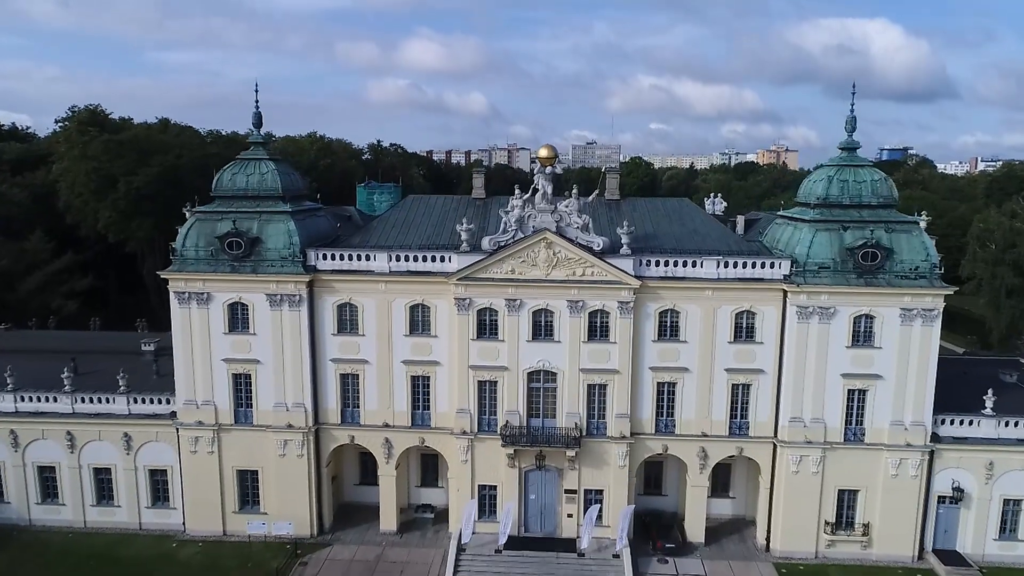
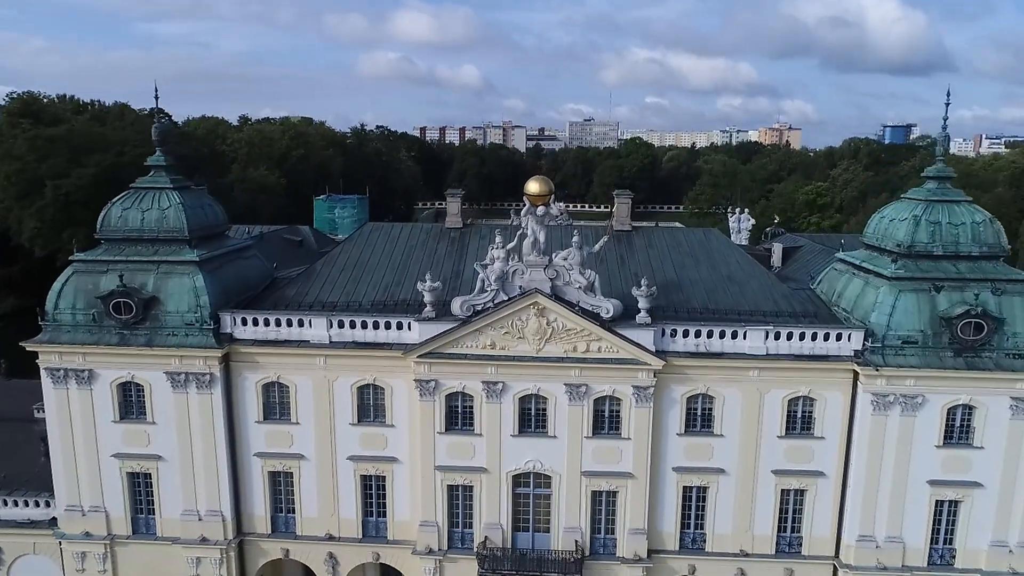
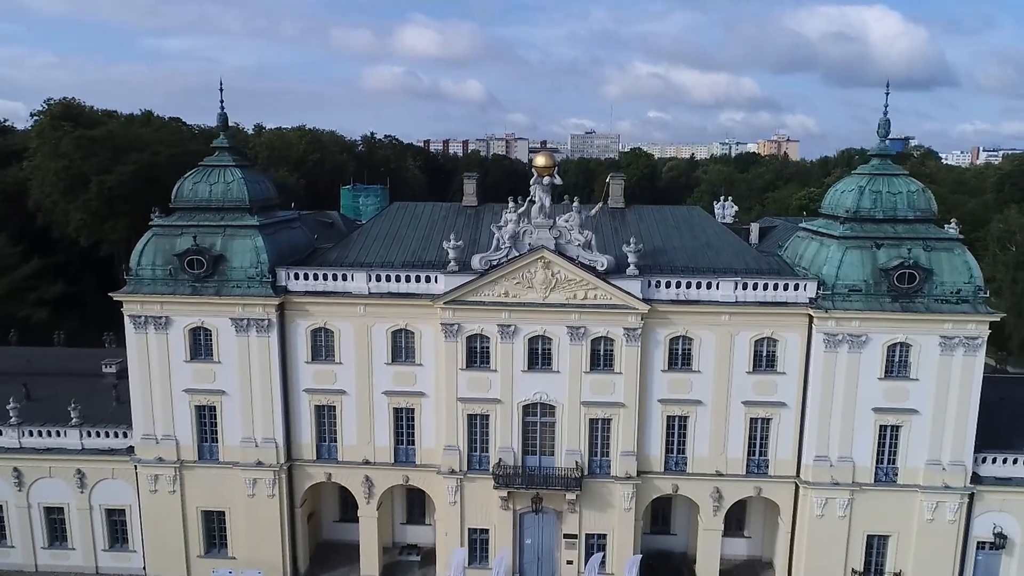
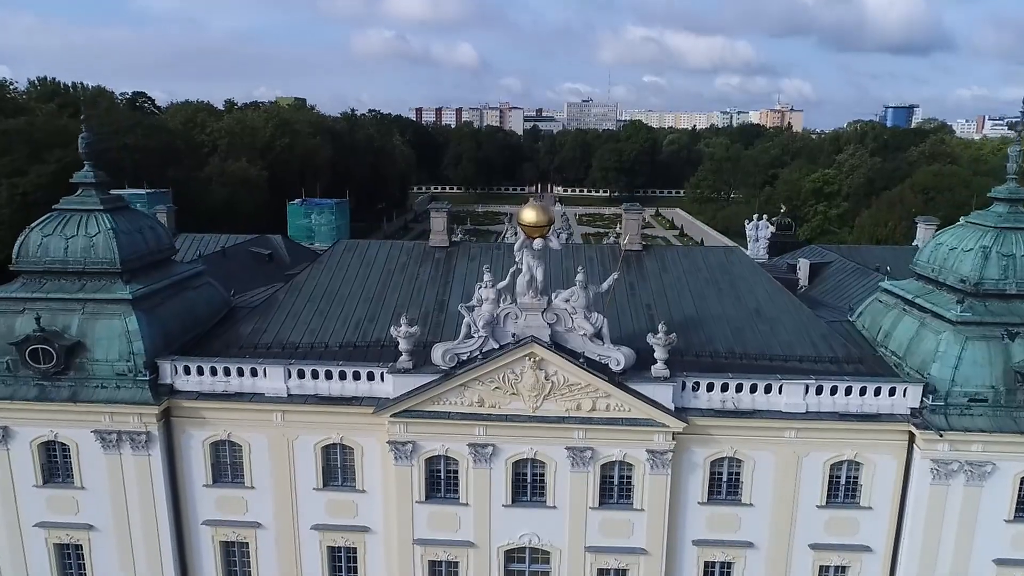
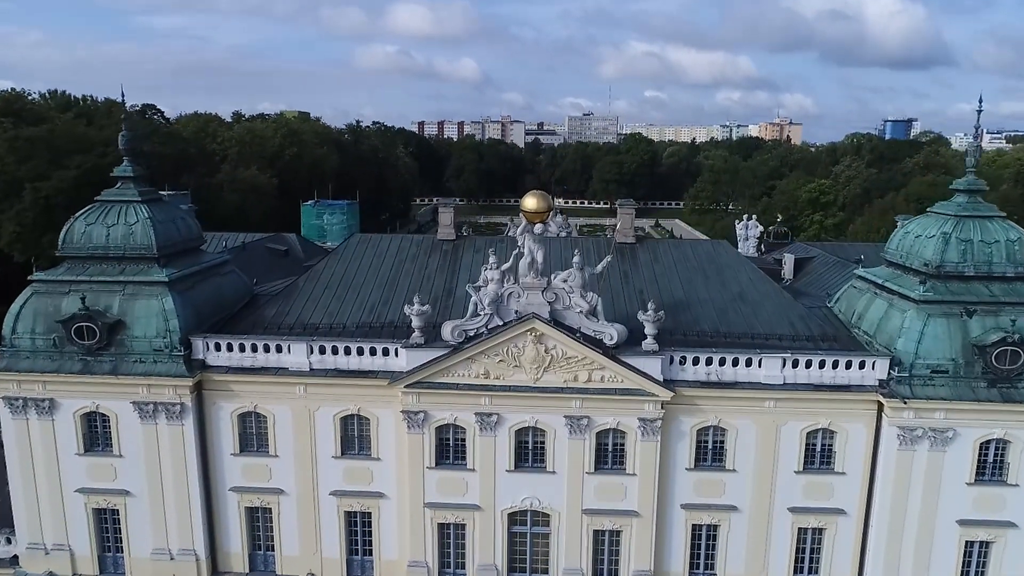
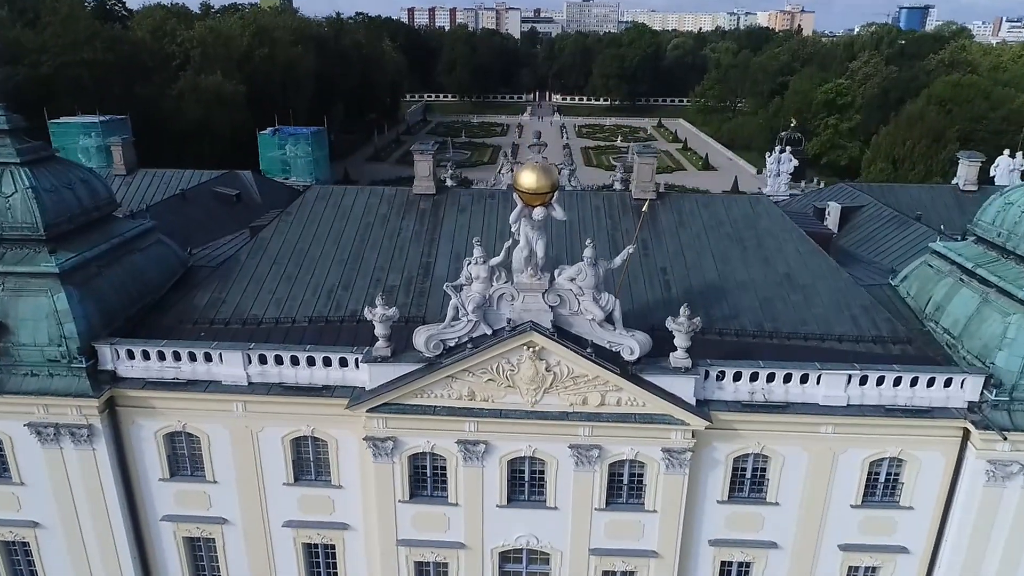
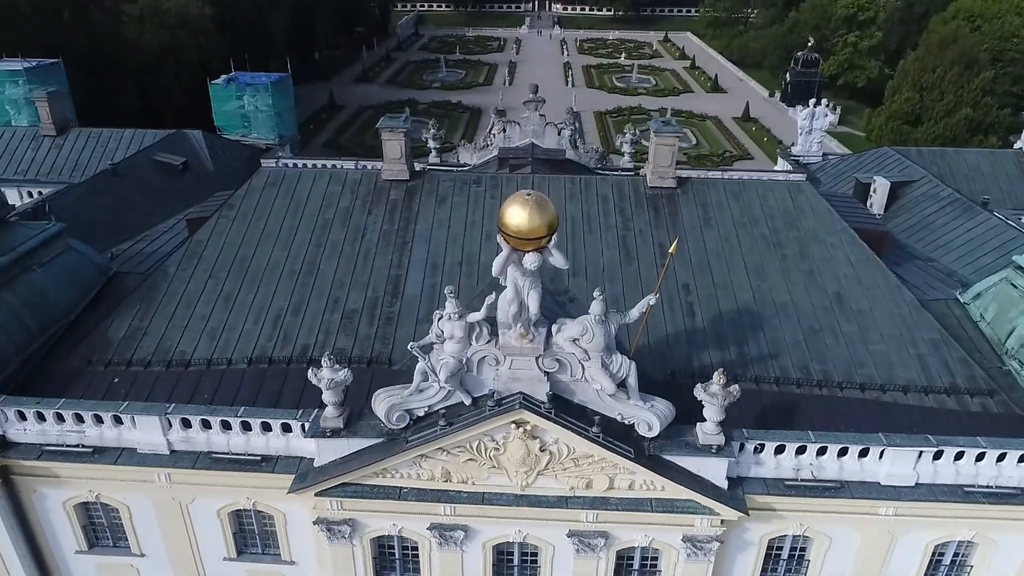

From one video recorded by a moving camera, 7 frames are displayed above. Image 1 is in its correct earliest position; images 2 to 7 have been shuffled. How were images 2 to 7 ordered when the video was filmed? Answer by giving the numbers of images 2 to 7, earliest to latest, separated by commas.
3, 2, 5, 4, 6, 7
